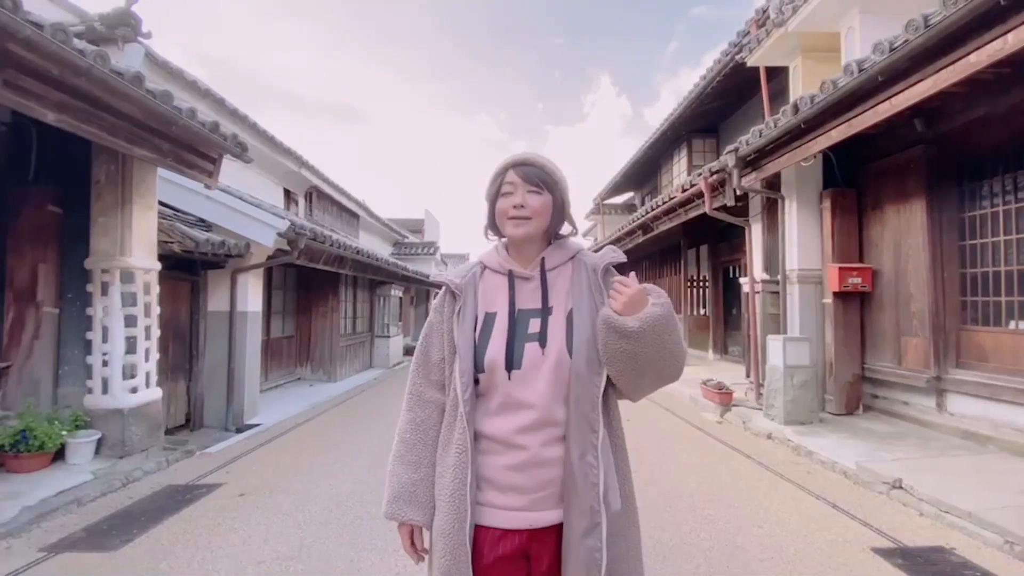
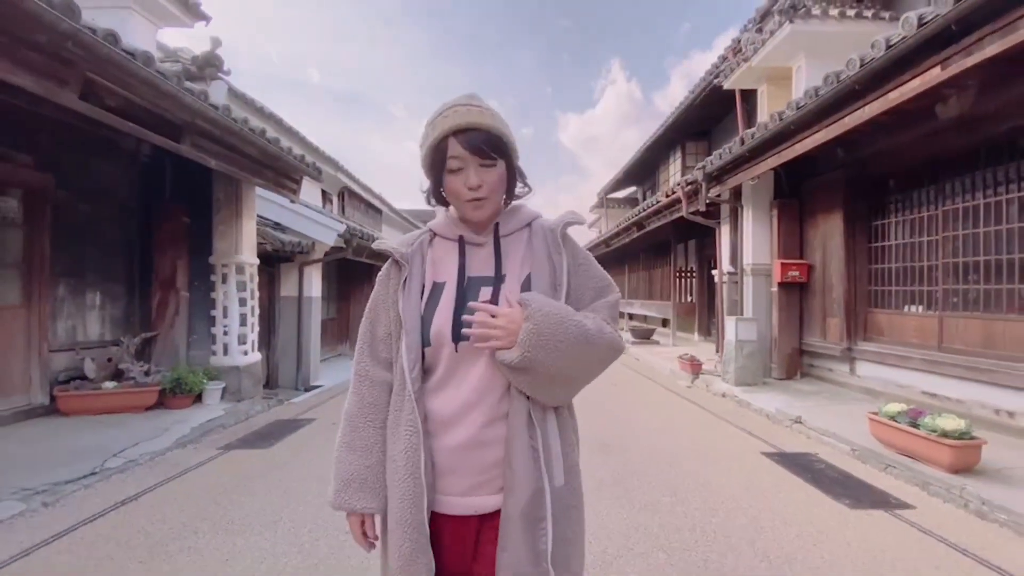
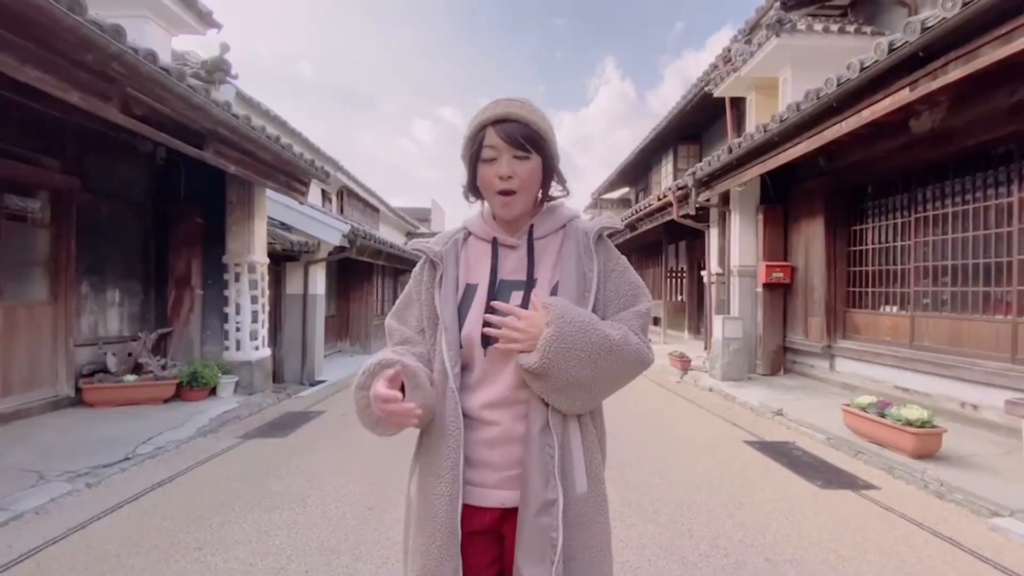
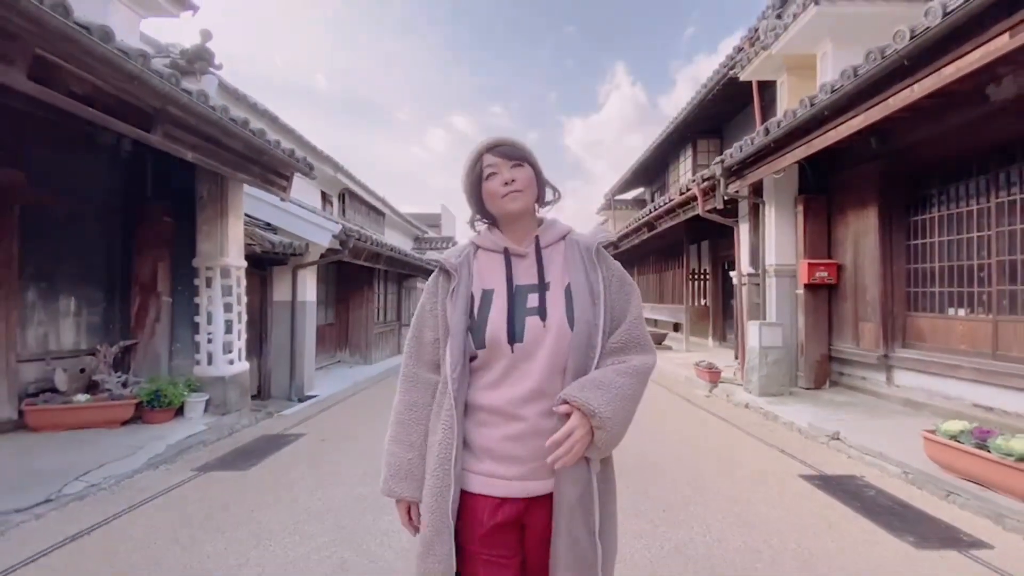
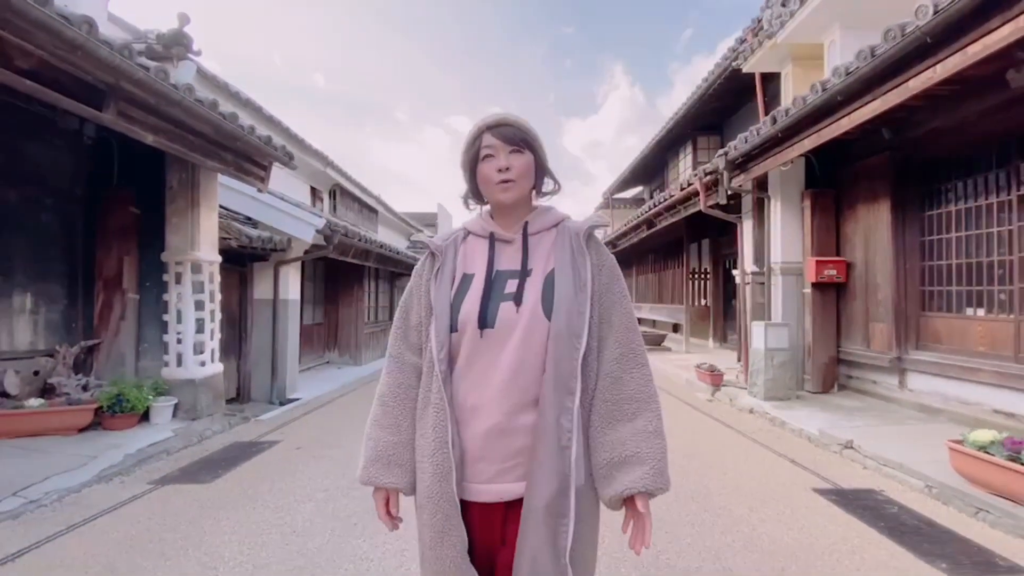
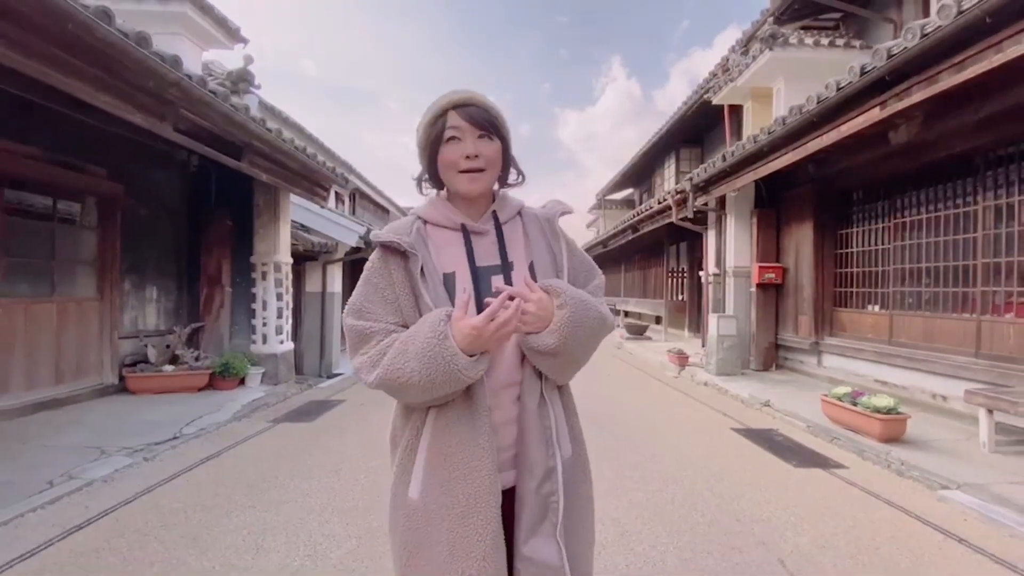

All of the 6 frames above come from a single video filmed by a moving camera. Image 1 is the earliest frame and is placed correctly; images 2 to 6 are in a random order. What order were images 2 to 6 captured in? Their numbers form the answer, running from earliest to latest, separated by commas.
5, 4, 2, 3, 6
